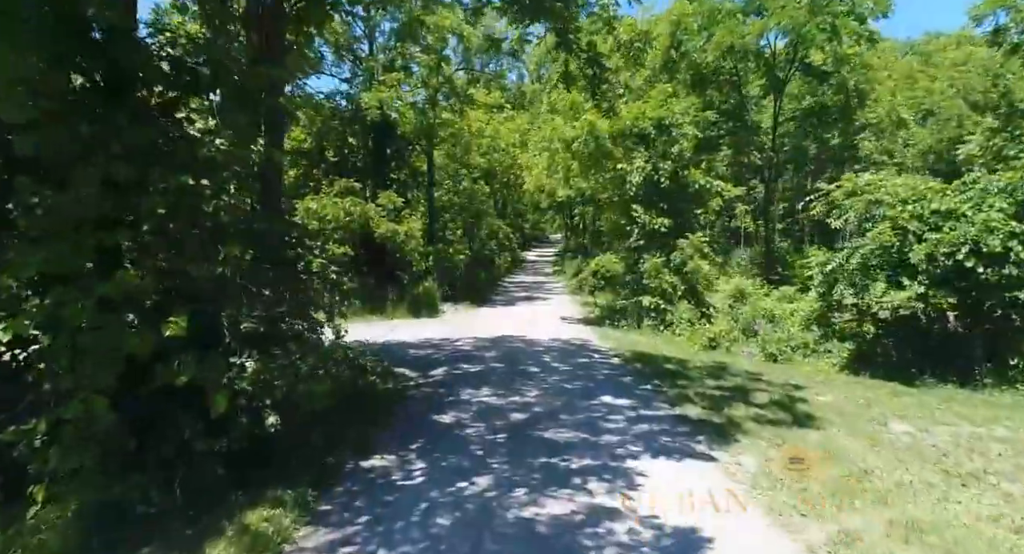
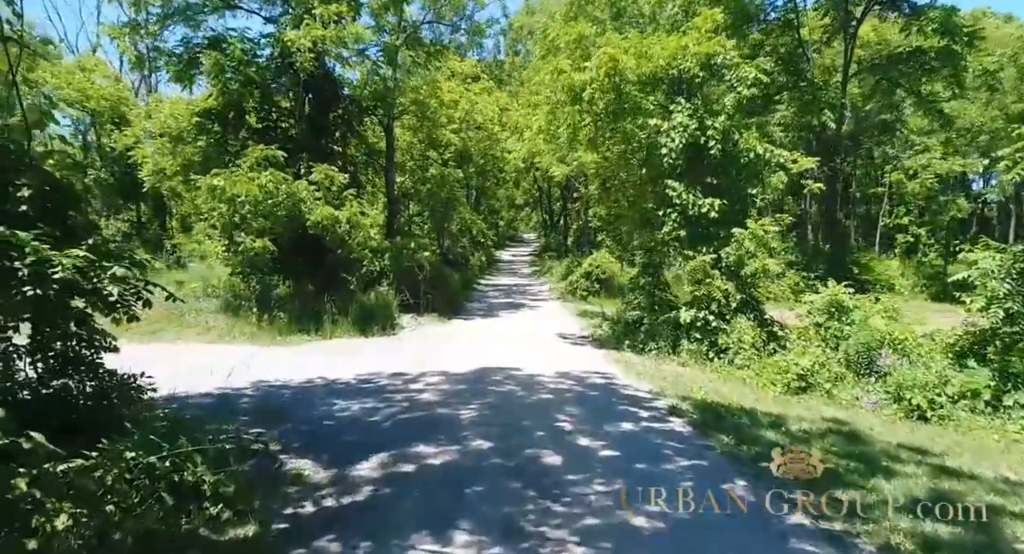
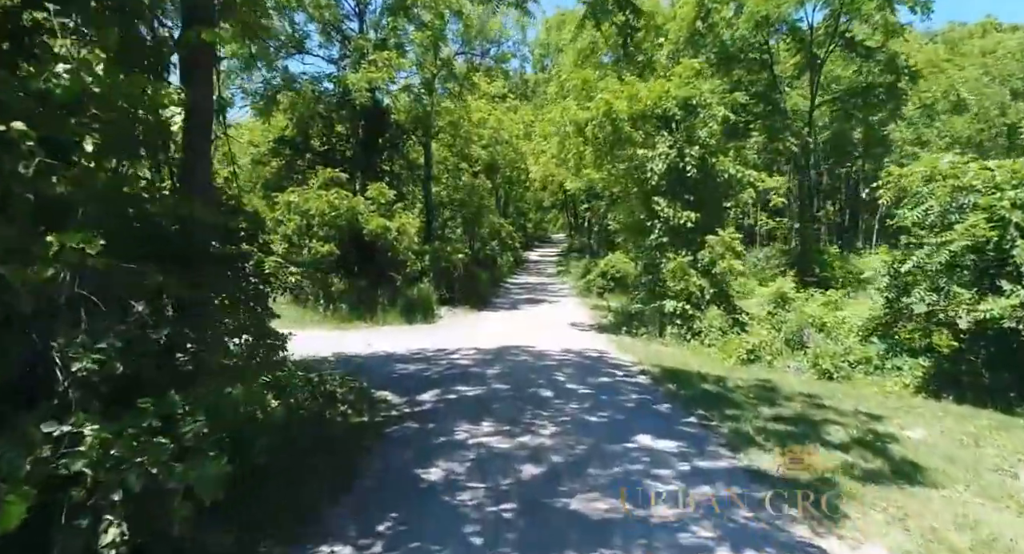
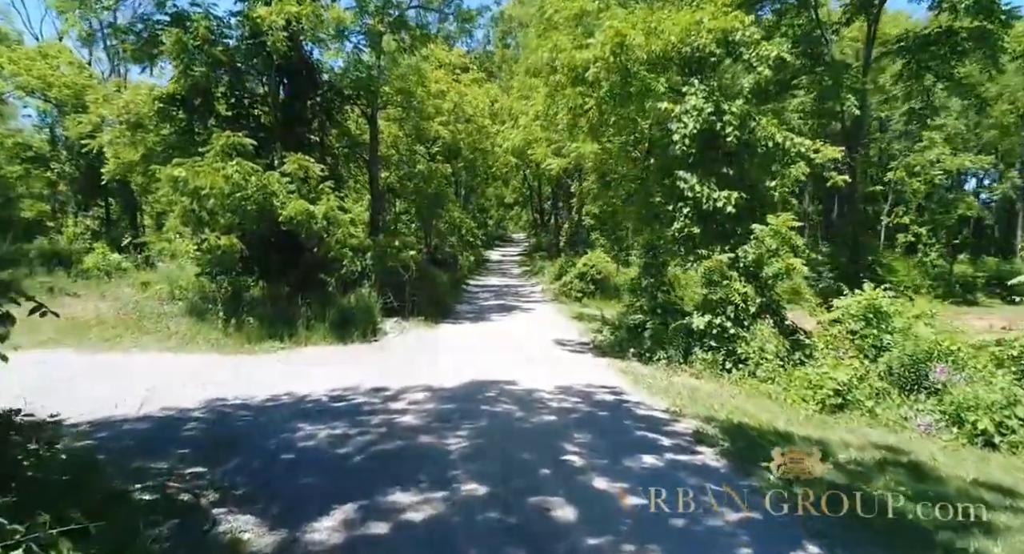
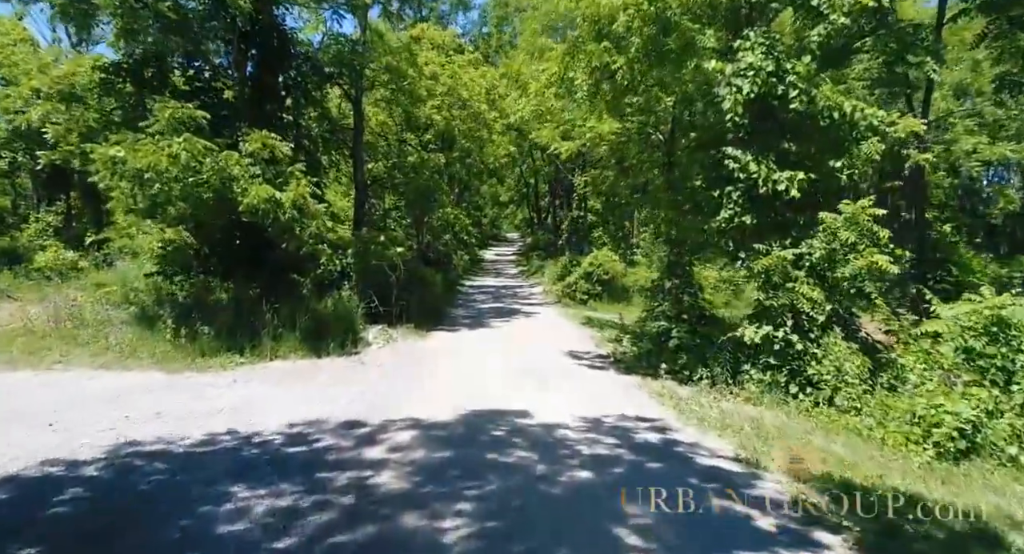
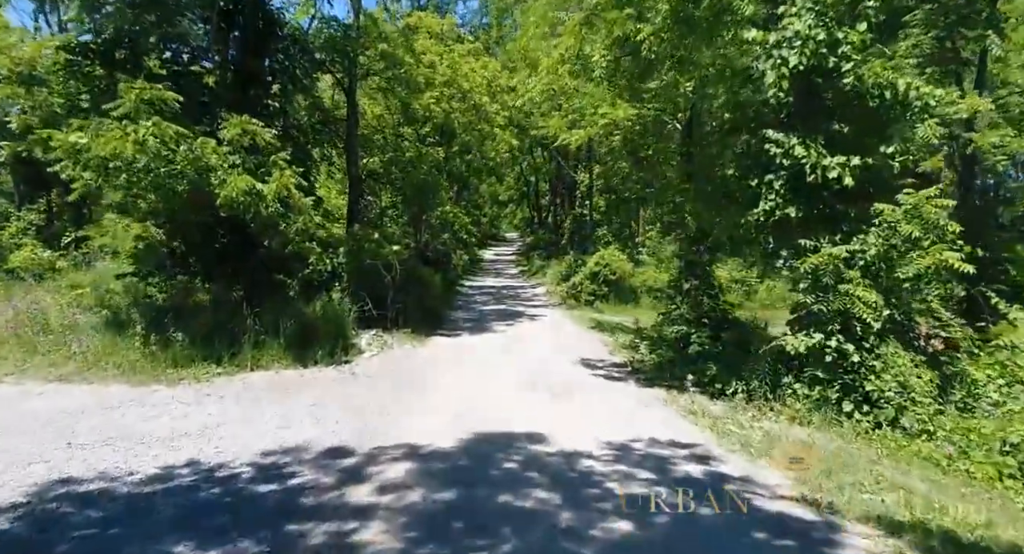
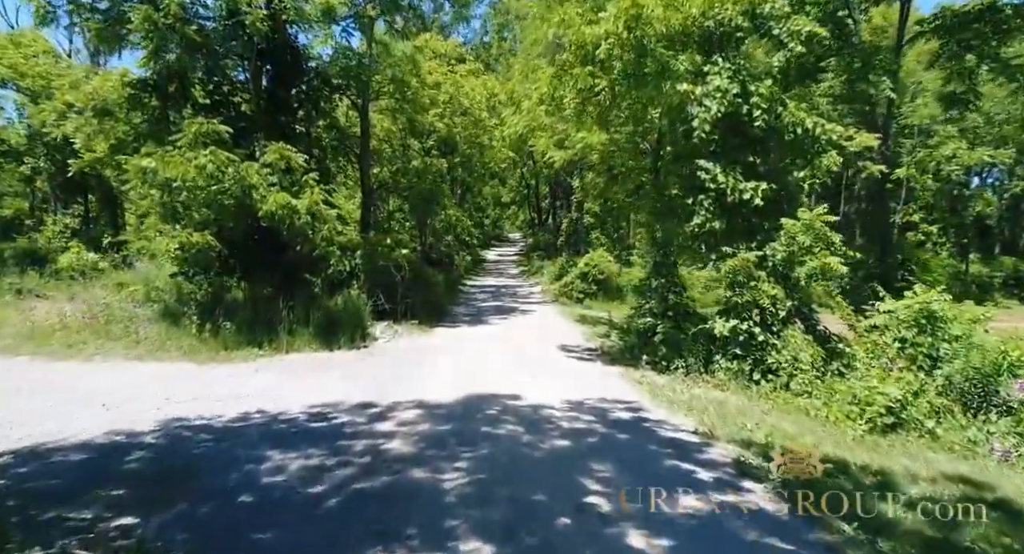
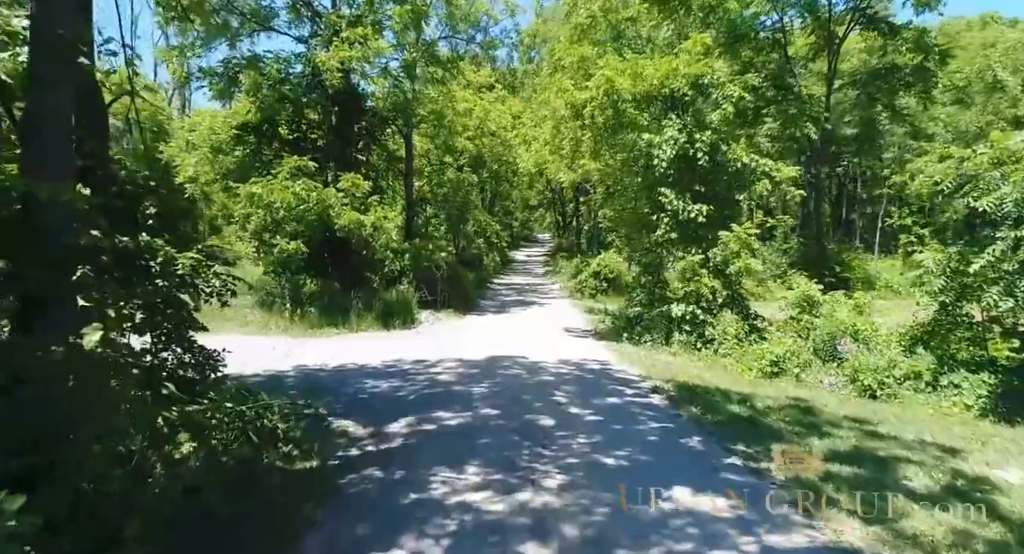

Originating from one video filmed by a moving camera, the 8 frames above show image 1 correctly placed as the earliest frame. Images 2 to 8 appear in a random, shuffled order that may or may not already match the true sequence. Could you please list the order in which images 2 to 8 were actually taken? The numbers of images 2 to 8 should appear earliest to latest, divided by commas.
3, 8, 2, 4, 7, 5, 6
